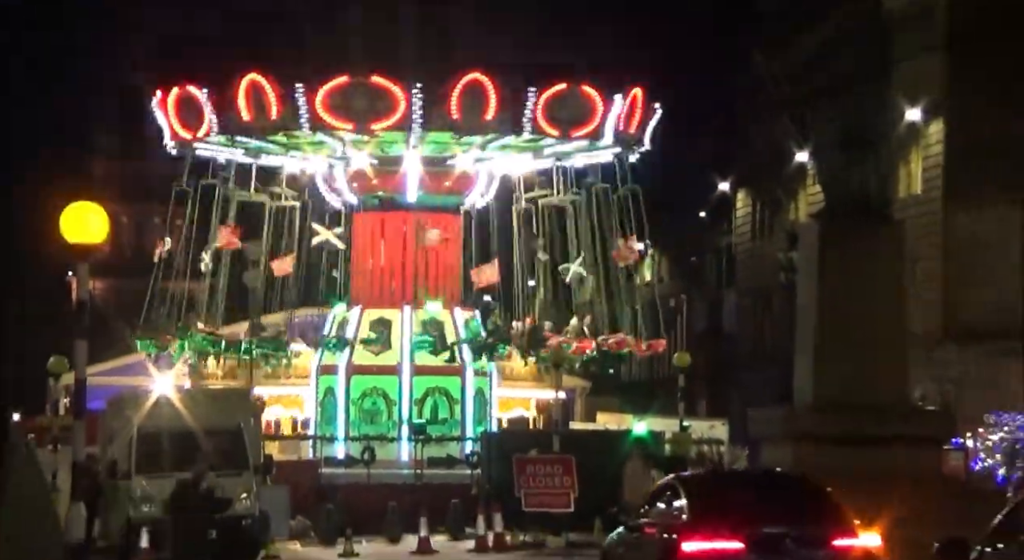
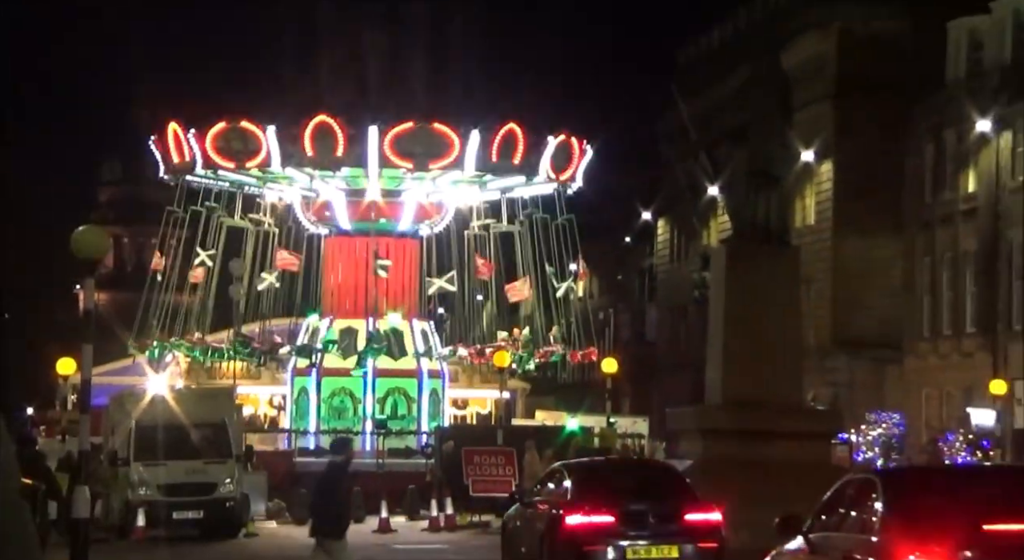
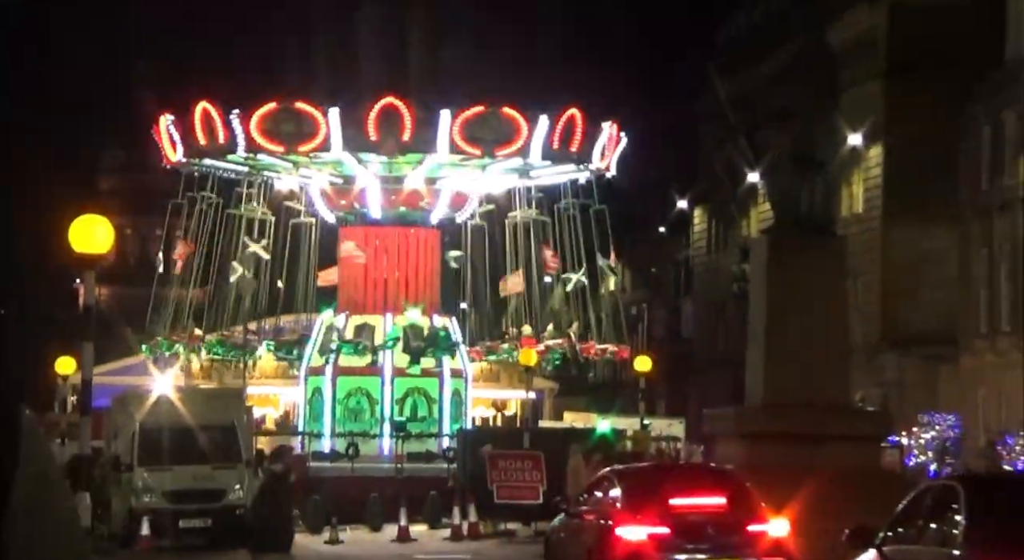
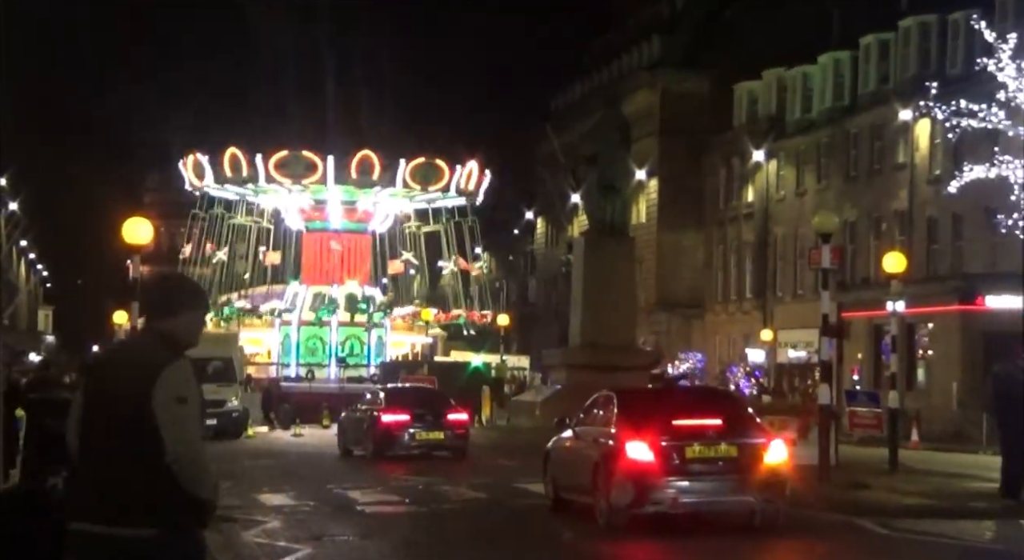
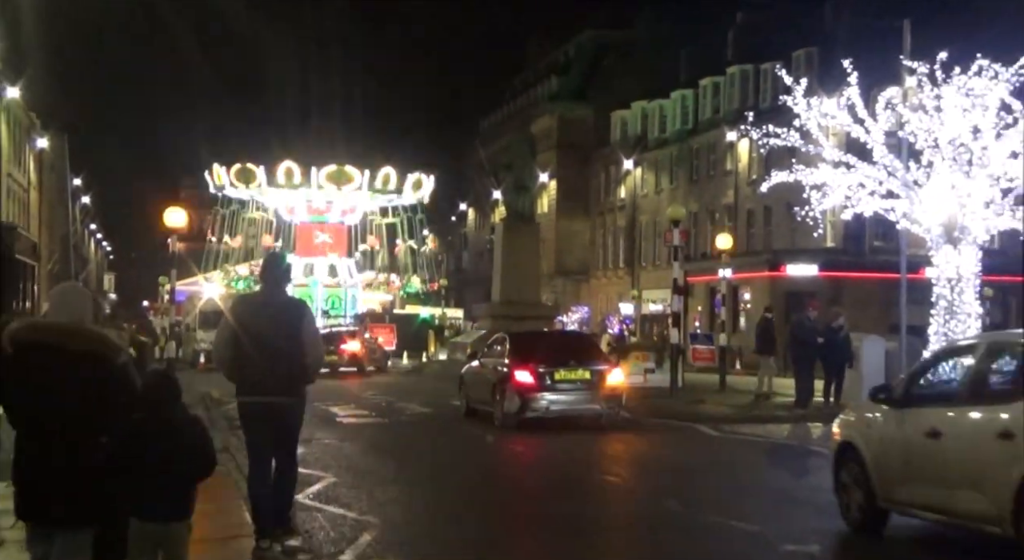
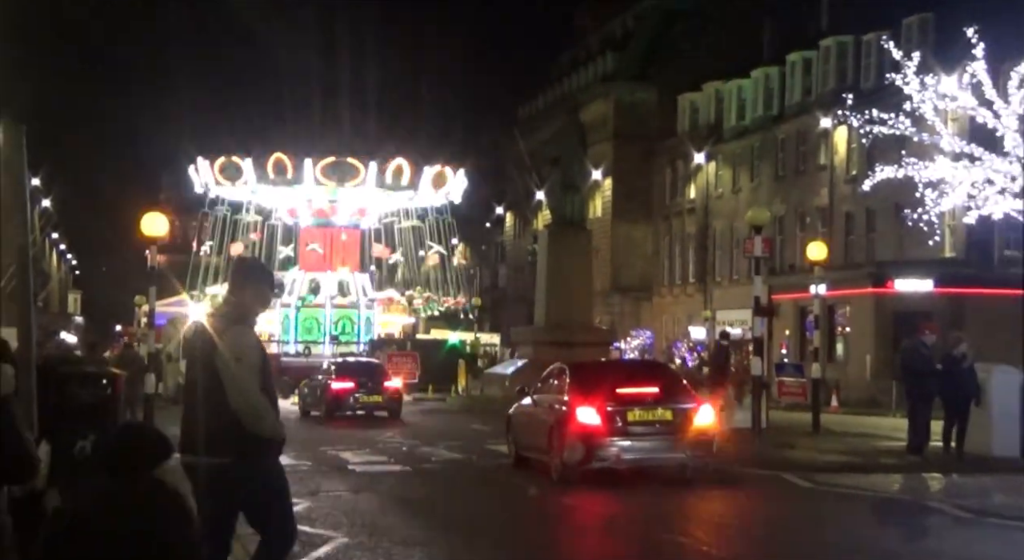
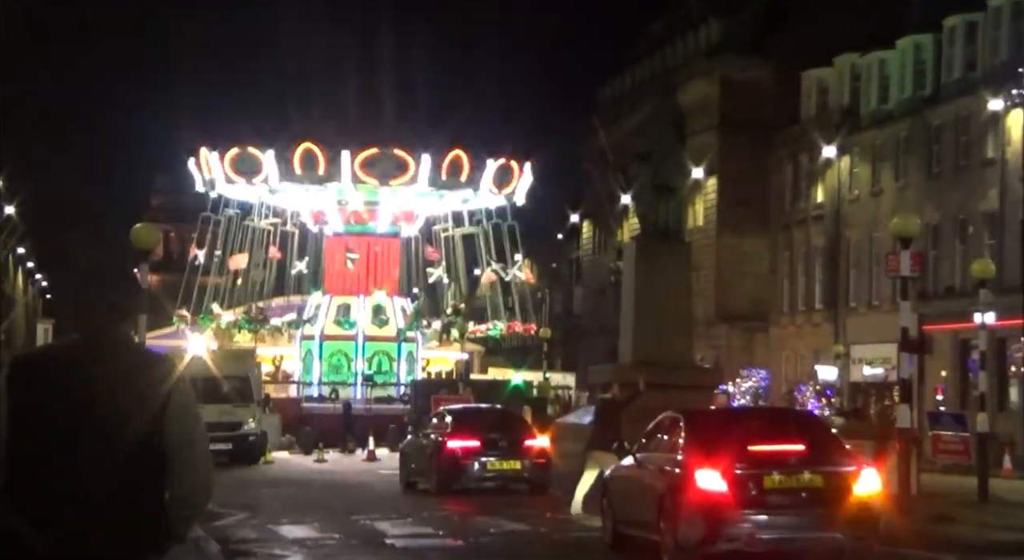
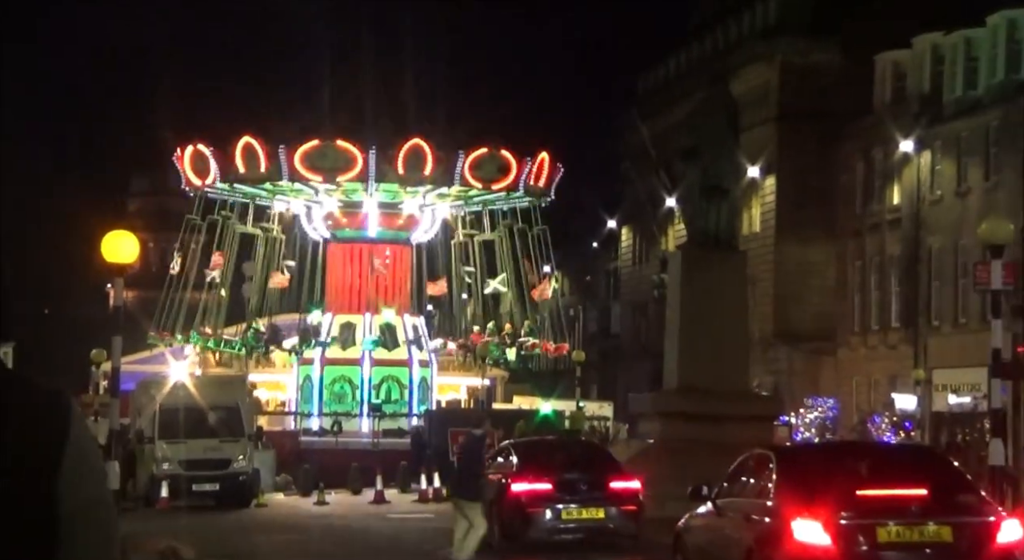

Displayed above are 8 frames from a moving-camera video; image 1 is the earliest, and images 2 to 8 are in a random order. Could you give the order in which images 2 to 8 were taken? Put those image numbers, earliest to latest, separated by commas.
3, 2, 8, 7, 4, 6, 5
